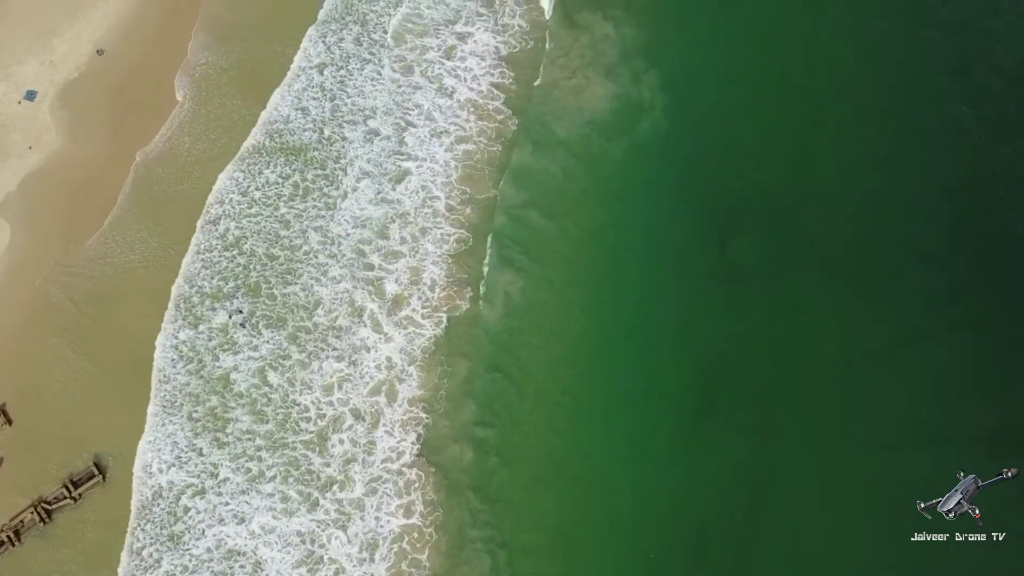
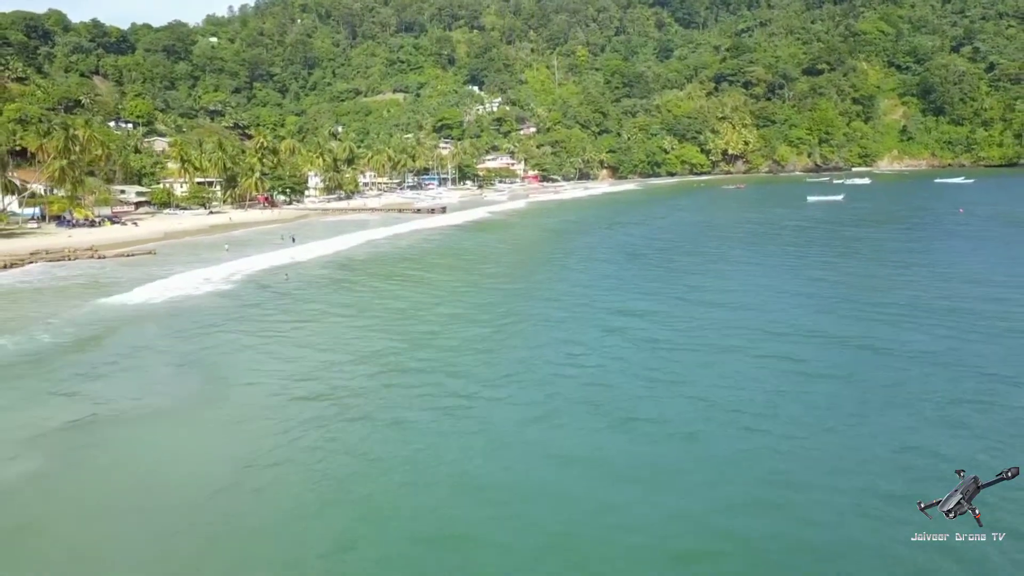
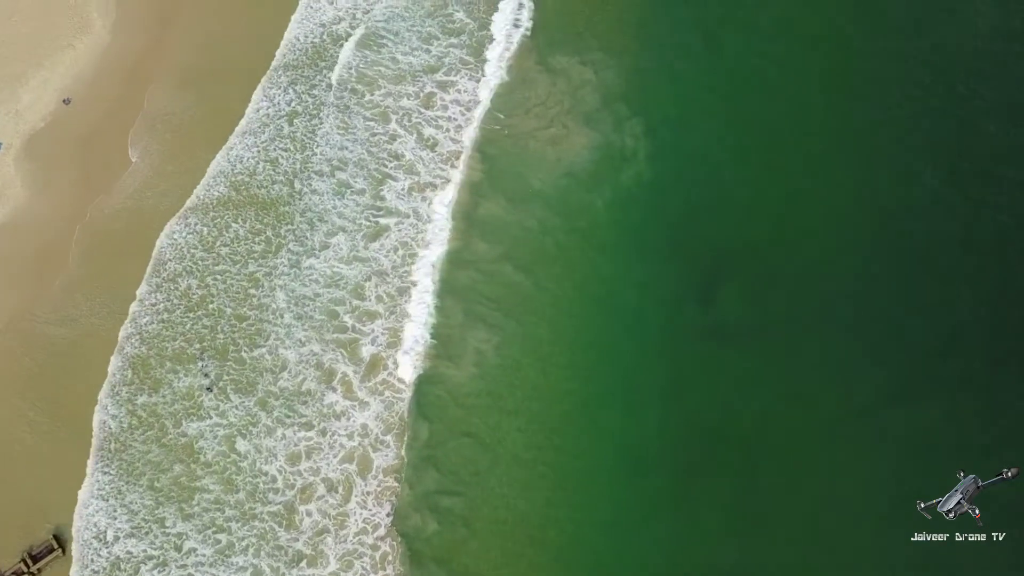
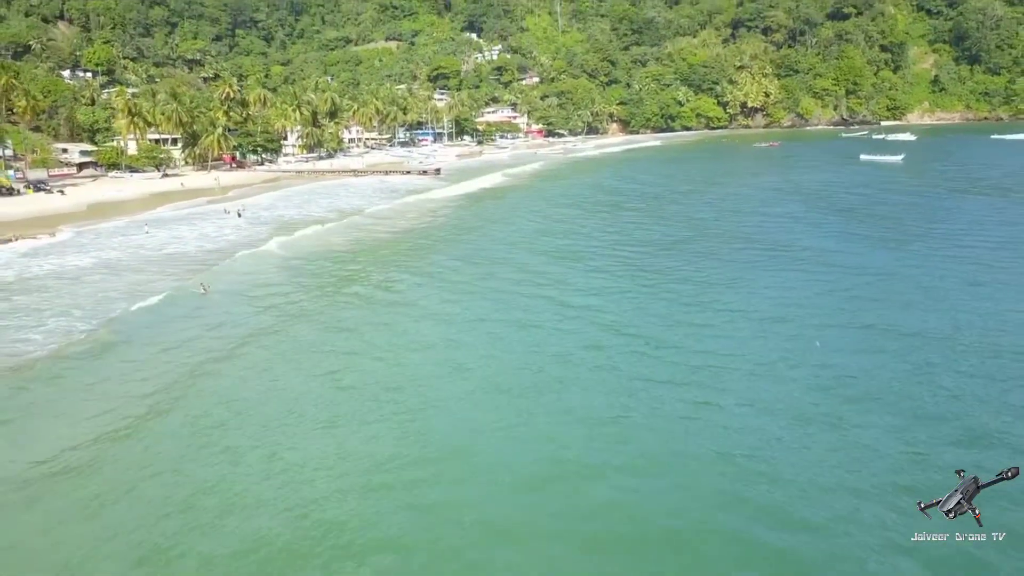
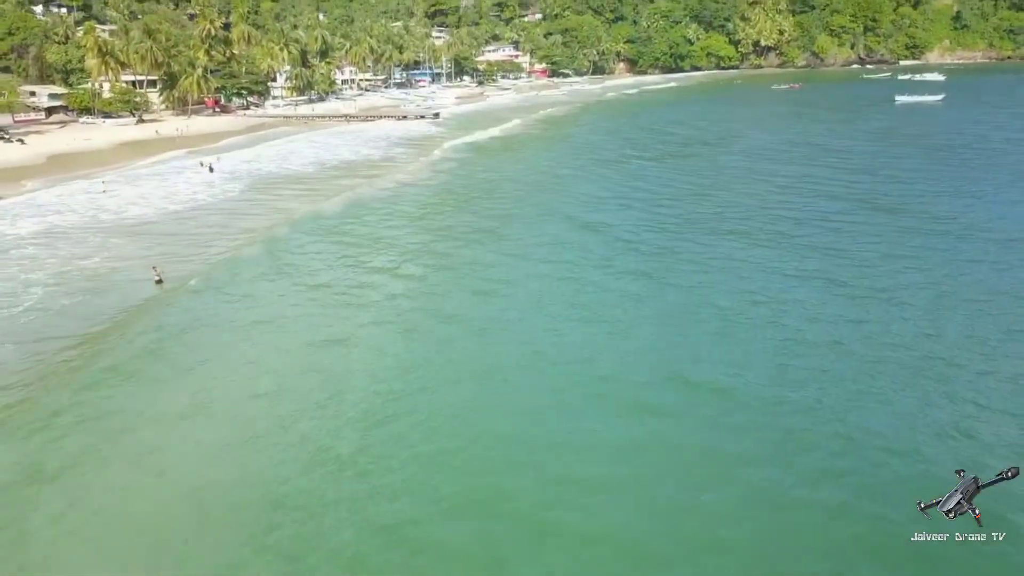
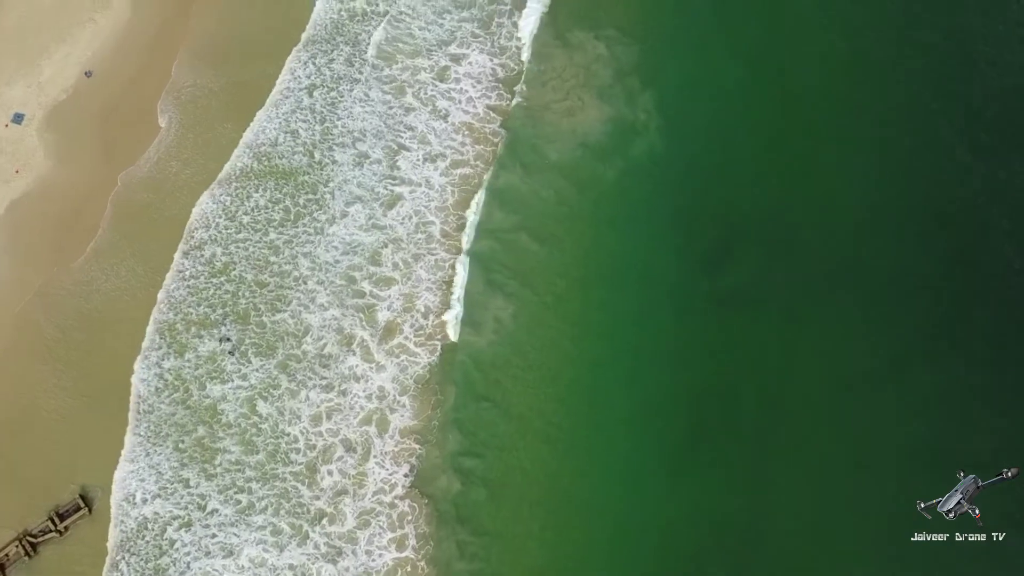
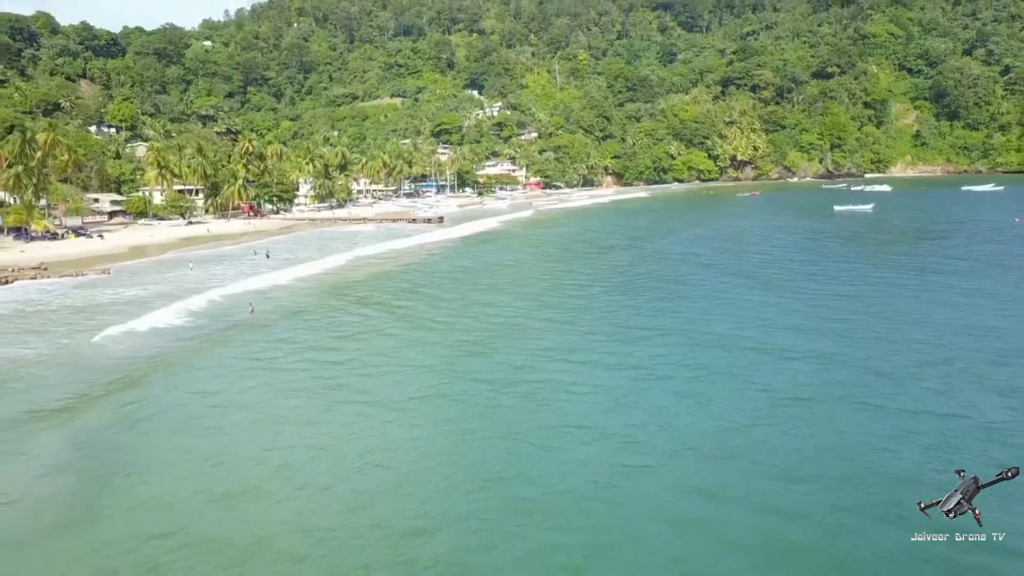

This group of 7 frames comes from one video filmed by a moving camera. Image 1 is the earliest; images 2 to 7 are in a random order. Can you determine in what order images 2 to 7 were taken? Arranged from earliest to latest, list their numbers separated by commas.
6, 3, 5, 4, 7, 2
